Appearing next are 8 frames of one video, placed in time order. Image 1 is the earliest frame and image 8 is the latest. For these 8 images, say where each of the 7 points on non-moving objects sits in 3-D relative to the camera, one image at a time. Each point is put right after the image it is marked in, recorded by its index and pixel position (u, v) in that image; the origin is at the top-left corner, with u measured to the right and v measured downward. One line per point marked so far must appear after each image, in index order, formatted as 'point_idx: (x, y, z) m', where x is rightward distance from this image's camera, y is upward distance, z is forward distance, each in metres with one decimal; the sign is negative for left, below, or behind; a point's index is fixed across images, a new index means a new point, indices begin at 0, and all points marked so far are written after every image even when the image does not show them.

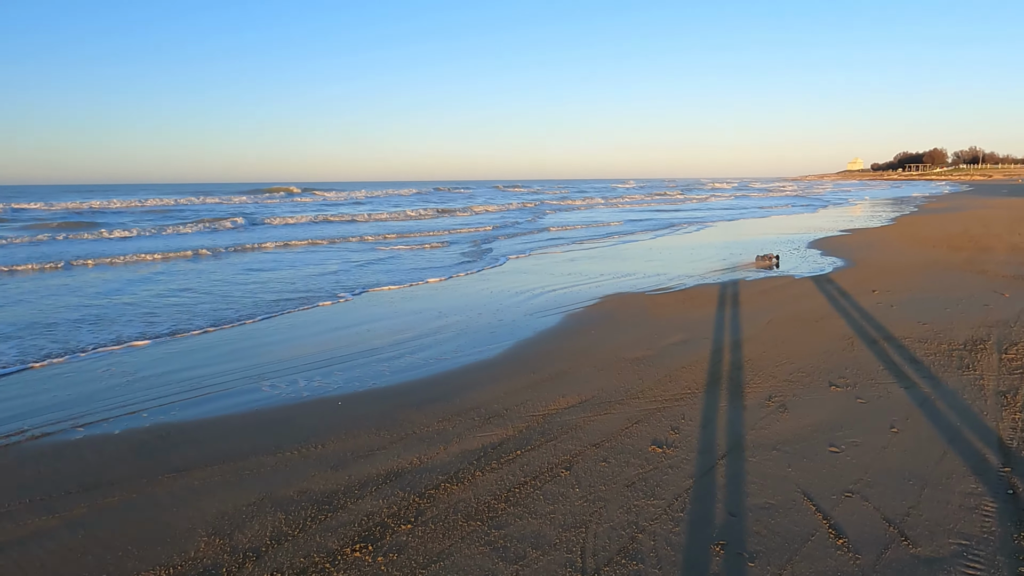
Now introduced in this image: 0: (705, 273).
0: (+3.6, +0.3, +10.1) m
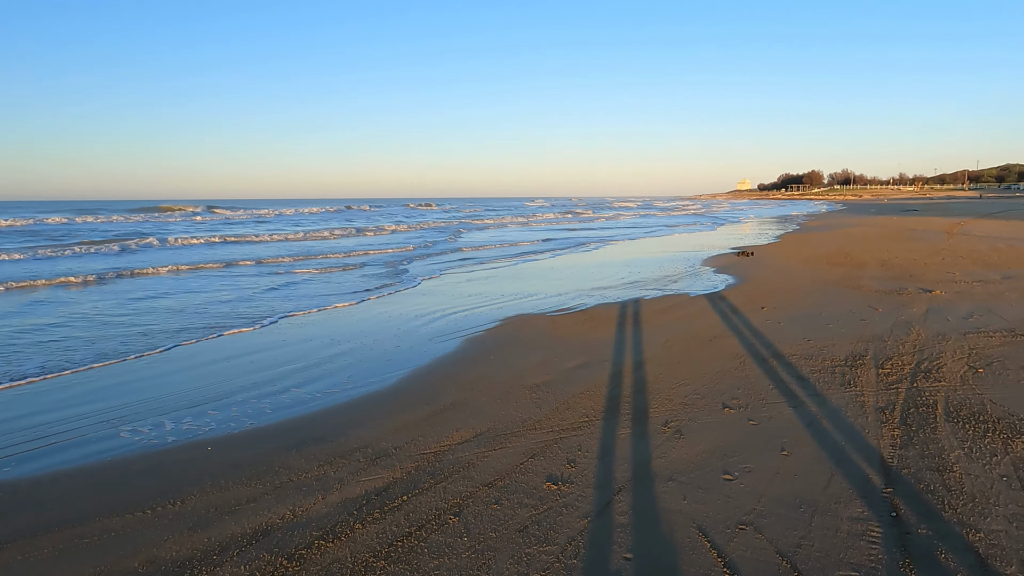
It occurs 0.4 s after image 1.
0: (+1.8, -0.1, +10.0) m
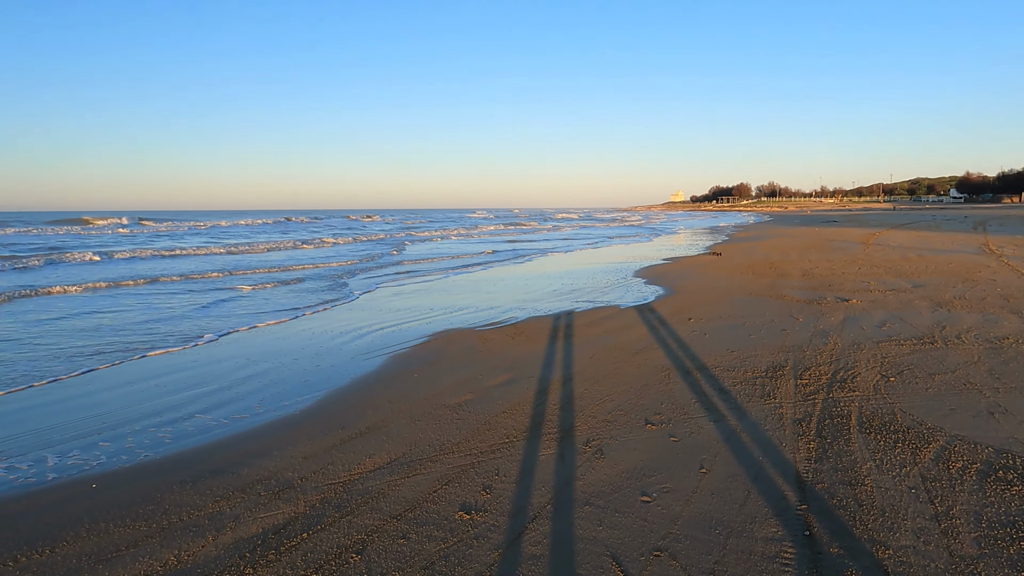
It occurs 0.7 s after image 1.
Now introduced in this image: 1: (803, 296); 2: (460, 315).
0: (+0.5, -0.3, +9.8) m
1: (+4.9, -0.1, +8.8) m
2: (-1.0, -0.5, +9.7) m
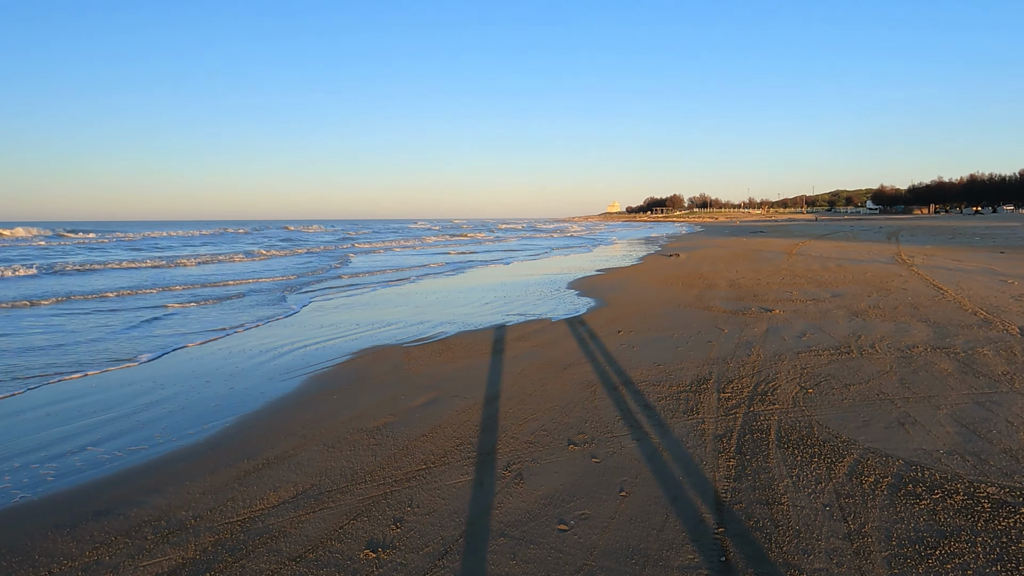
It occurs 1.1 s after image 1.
0: (-0.7, -0.6, +9.5) m
1: (+3.8, -0.3, +9.0) m
2: (-2.2, -0.8, +9.2) m
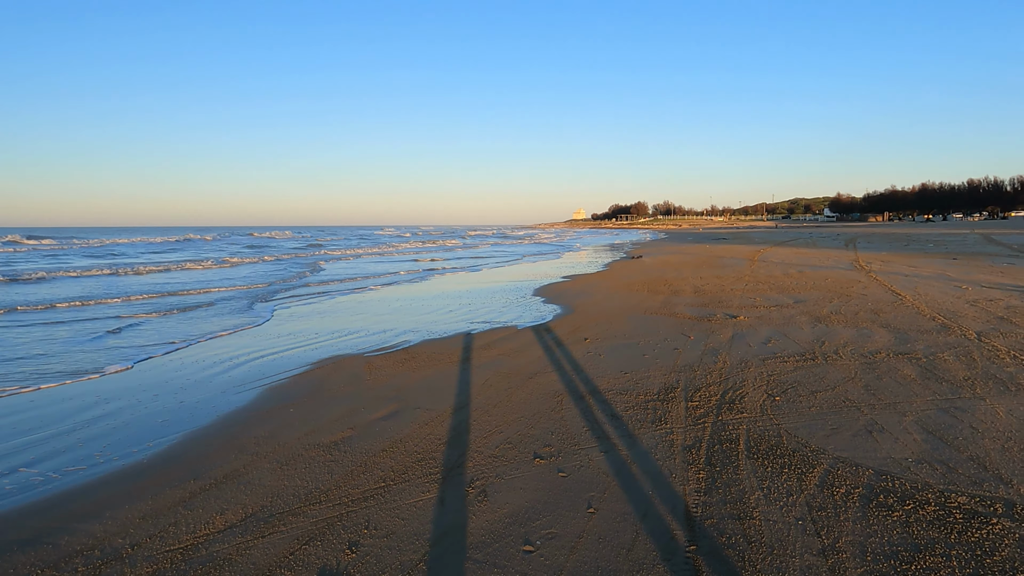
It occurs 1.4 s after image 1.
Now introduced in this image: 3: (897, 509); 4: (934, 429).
0: (-1.3, -0.7, +9.3) m
1: (+3.2, -0.4, +9.0) m
2: (-2.8, -0.9, +8.9) m
3: (+2.1, -1.2, +2.8) m
4: (+3.0, -1.0, +3.7) m
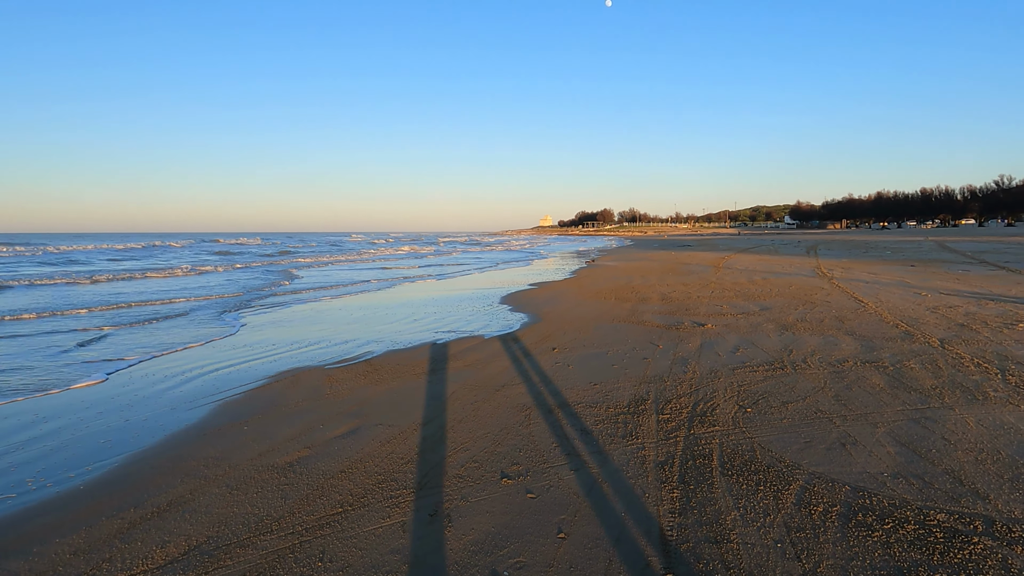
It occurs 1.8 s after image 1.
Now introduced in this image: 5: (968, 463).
0: (-1.9, -0.8, +9.0) m
1: (+2.6, -0.6, +9.0) m
2: (-3.3, -1.0, +8.5) m
3: (+1.9, -1.3, +2.7) m
4: (+2.8, -1.1, +3.6) m
5: (+2.9, -1.1, +3.3) m
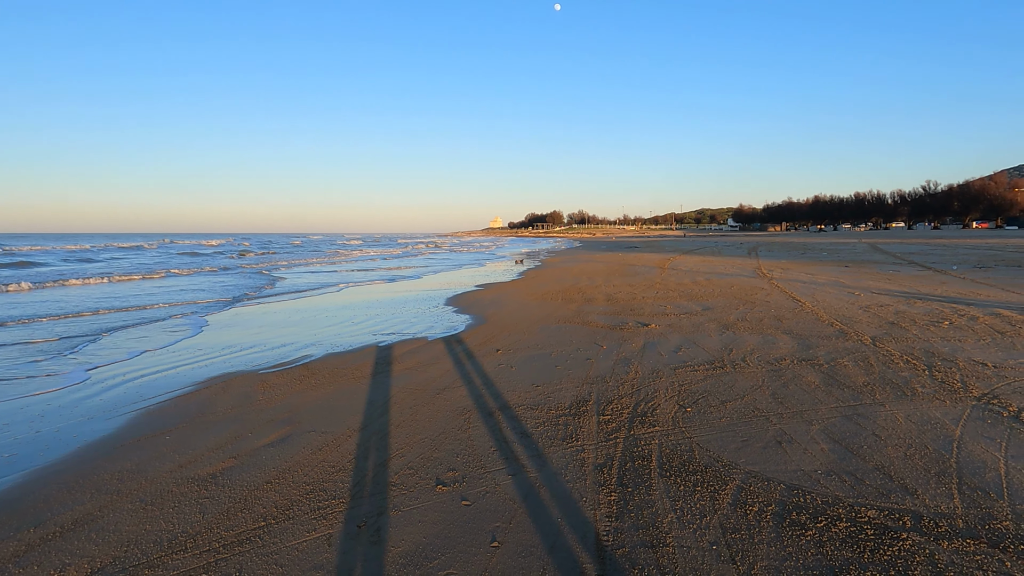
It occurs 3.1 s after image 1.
0: (-2.8, -0.8, +8.6) m
1: (+1.7, -0.5, +9.0) m
2: (-4.2, -1.0, +8.0) m
3: (+1.5, -1.2, +2.7) m
4: (+2.3, -1.1, +3.7) m
5: (+2.5, -1.1, +3.3) m
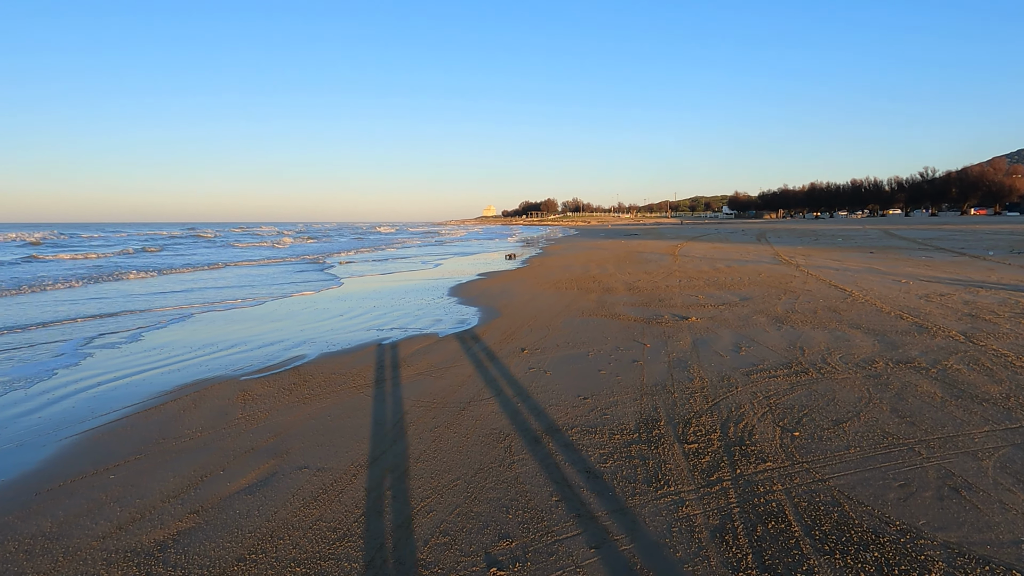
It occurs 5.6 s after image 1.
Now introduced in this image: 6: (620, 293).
0: (-2.5, -0.7, +7.5) m
1: (+2.0, -0.4, +7.9) m
2: (-3.9, -0.9, +6.9) m
3: (+2.0, -1.2, +1.6) m
4: (+2.7, -1.0, +2.7) m
5: (+2.9, -1.0, +2.3) m
6: (+2.1, -0.1, +9.9) m
